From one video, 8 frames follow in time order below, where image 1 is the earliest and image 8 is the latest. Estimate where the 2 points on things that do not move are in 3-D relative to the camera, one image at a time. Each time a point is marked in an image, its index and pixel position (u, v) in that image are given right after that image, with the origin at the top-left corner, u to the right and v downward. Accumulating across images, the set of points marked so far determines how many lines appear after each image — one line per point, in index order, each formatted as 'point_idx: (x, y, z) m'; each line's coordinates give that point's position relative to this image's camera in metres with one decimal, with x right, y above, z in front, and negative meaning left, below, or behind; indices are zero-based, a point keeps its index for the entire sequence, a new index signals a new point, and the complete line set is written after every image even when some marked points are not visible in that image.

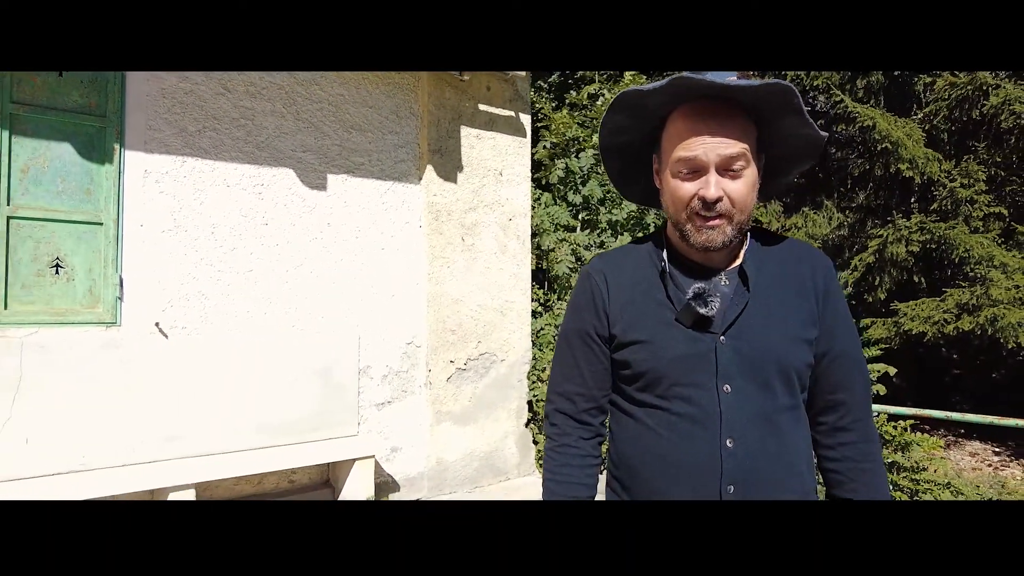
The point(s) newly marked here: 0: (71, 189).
0: (-2.0, +0.5, +2.8) m
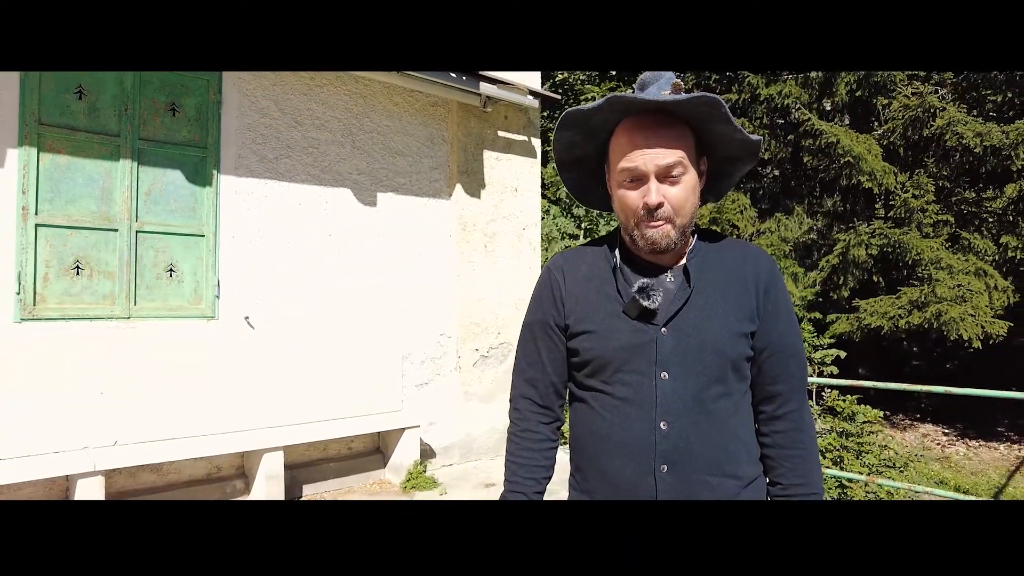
0: (-1.9, +0.5, +3.5) m
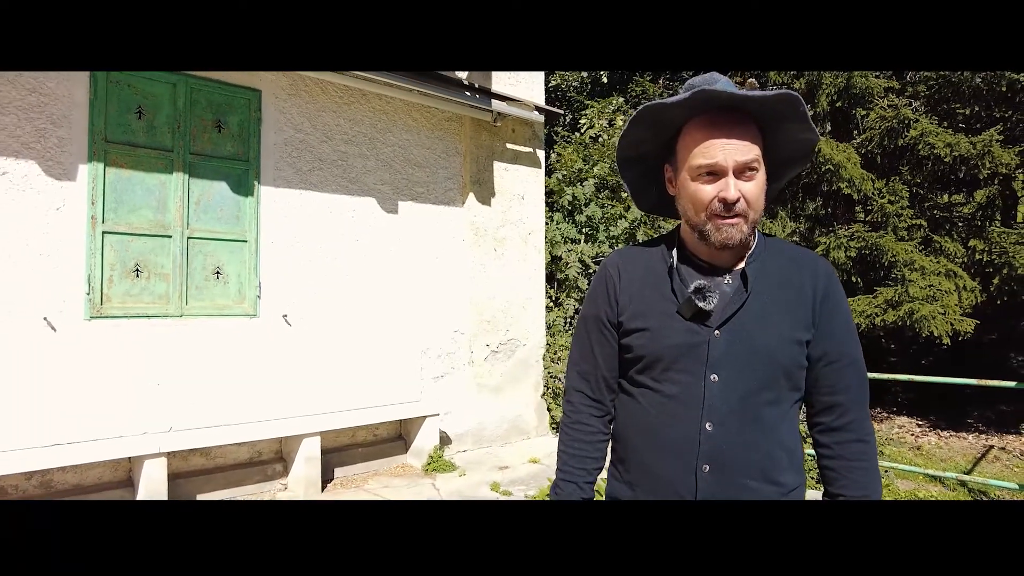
0: (-1.8, +0.5, +3.8) m
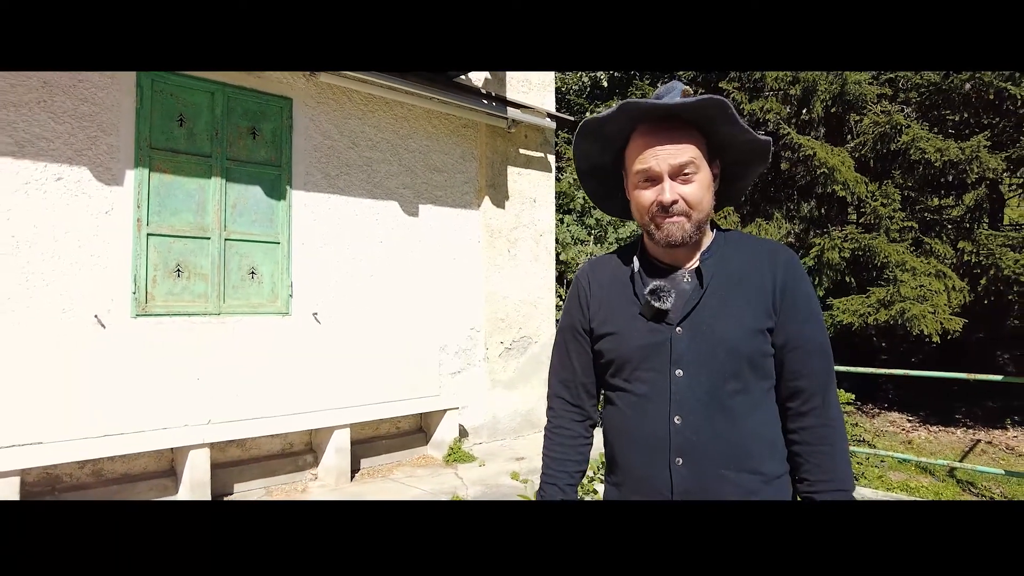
0: (-1.7, +0.5, +4.0) m
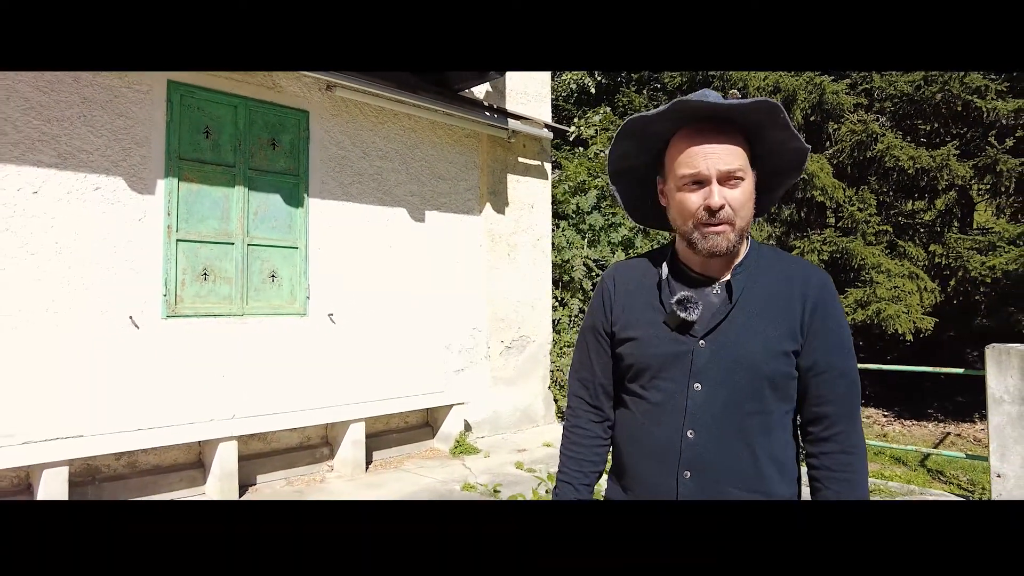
0: (-1.6, +0.4, +4.2) m
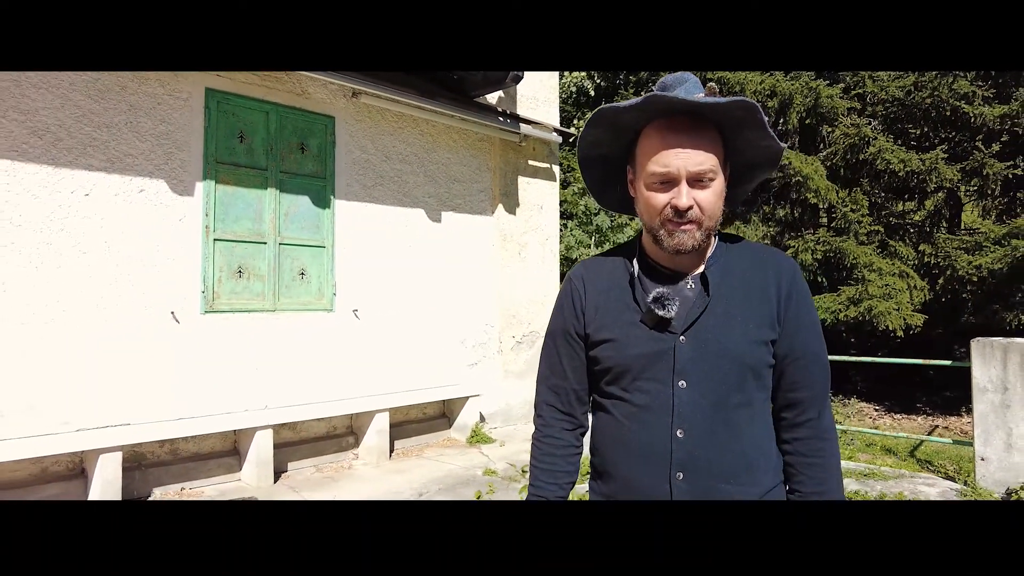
0: (-1.5, +0.5, +4.5) m
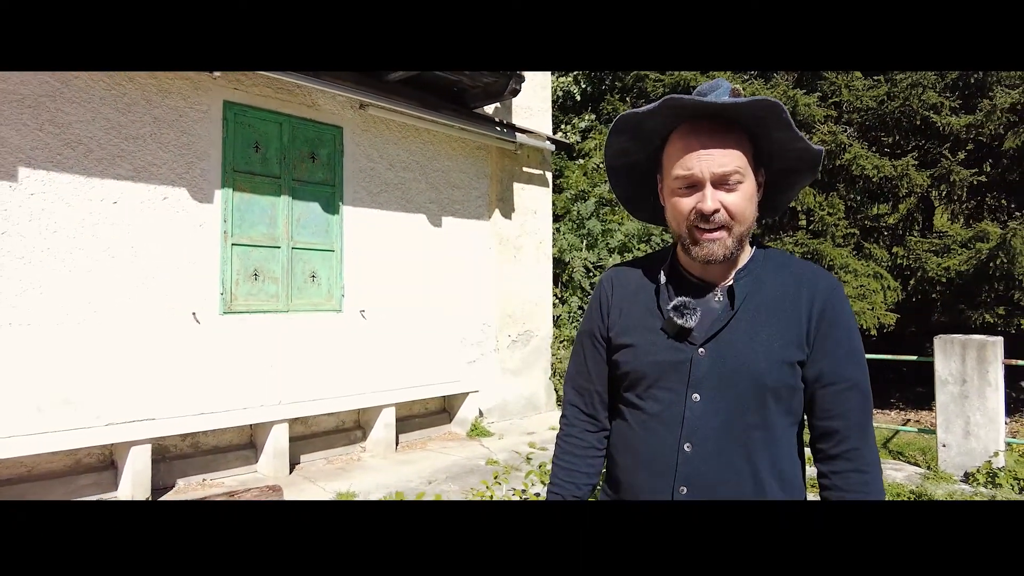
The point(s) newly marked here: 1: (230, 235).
0: (-1.5, +0.5, +4.7) m
1: (-2.0, +0.4, +4.2) m
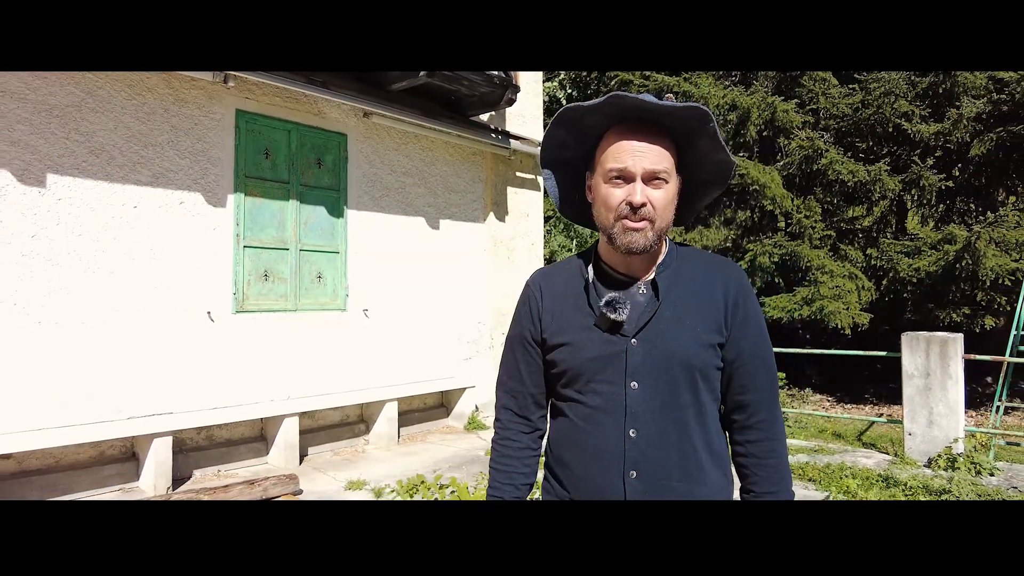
0: (-1.5, +0.4, +4.9) m
1: (-2.0, +0.4, +4.4) m
